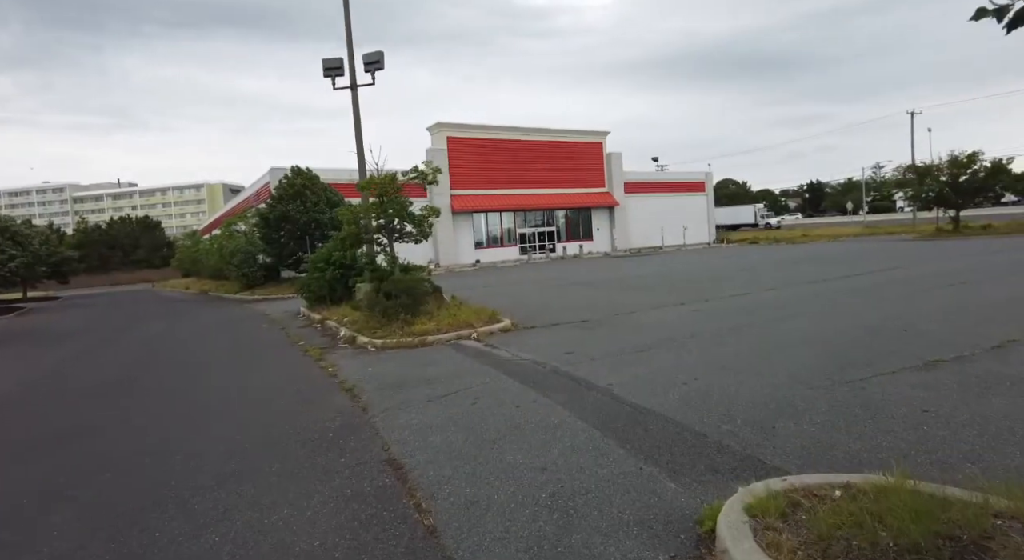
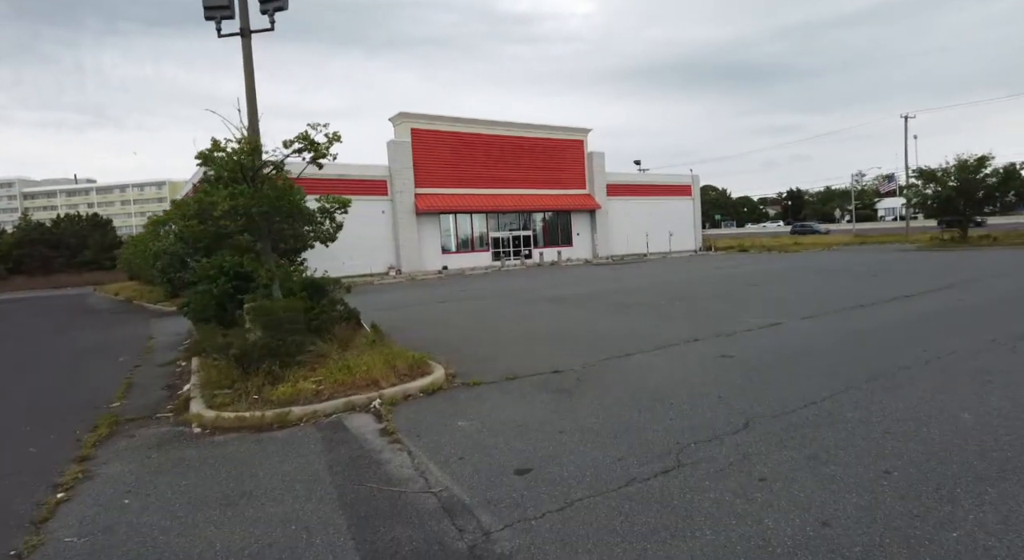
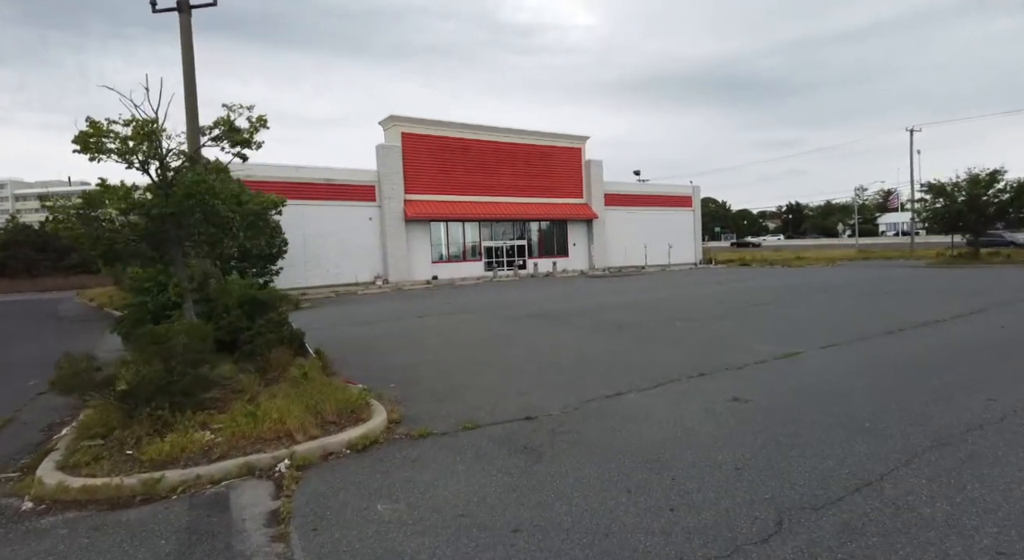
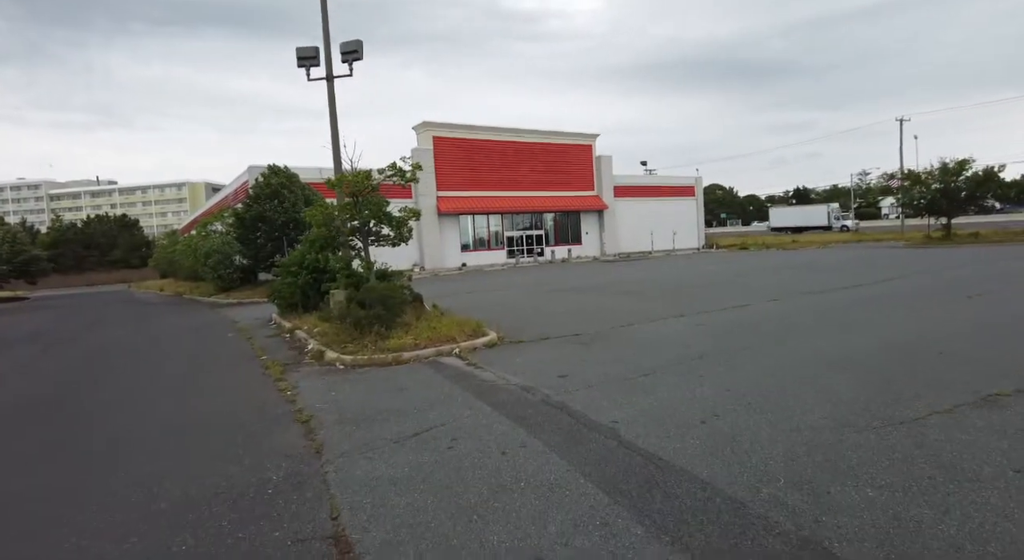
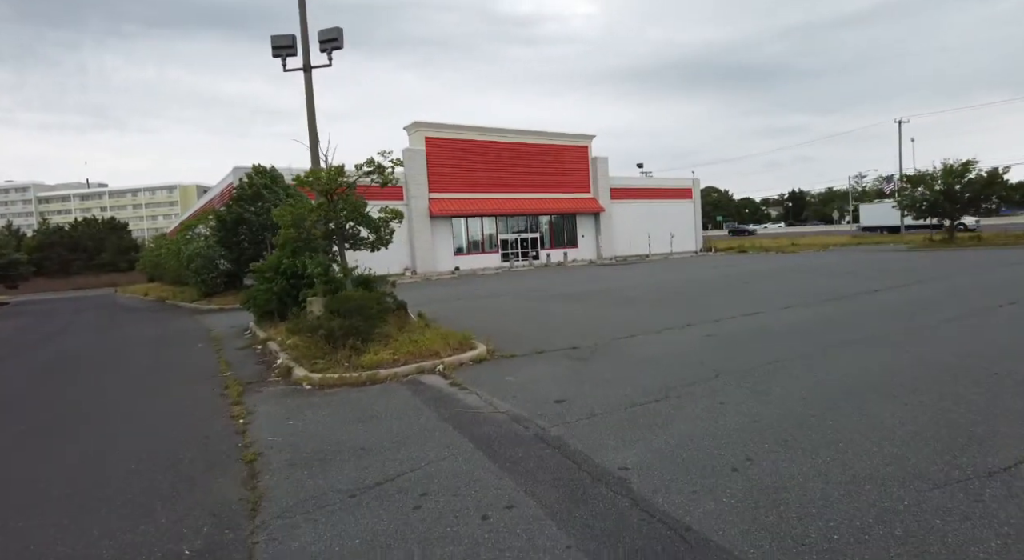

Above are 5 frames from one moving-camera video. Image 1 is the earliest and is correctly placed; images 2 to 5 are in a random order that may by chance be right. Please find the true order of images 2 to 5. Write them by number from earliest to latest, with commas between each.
4, 5, 2, 3
